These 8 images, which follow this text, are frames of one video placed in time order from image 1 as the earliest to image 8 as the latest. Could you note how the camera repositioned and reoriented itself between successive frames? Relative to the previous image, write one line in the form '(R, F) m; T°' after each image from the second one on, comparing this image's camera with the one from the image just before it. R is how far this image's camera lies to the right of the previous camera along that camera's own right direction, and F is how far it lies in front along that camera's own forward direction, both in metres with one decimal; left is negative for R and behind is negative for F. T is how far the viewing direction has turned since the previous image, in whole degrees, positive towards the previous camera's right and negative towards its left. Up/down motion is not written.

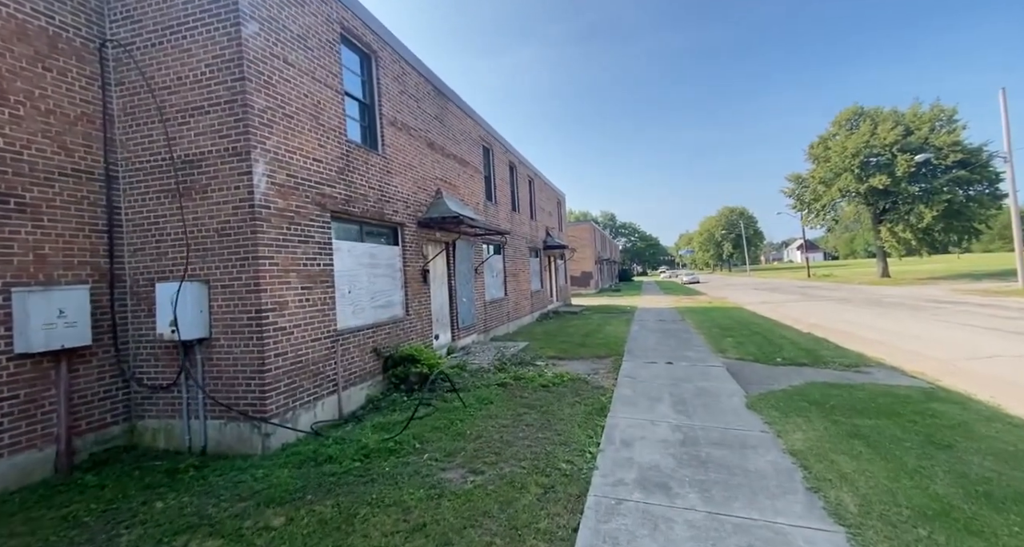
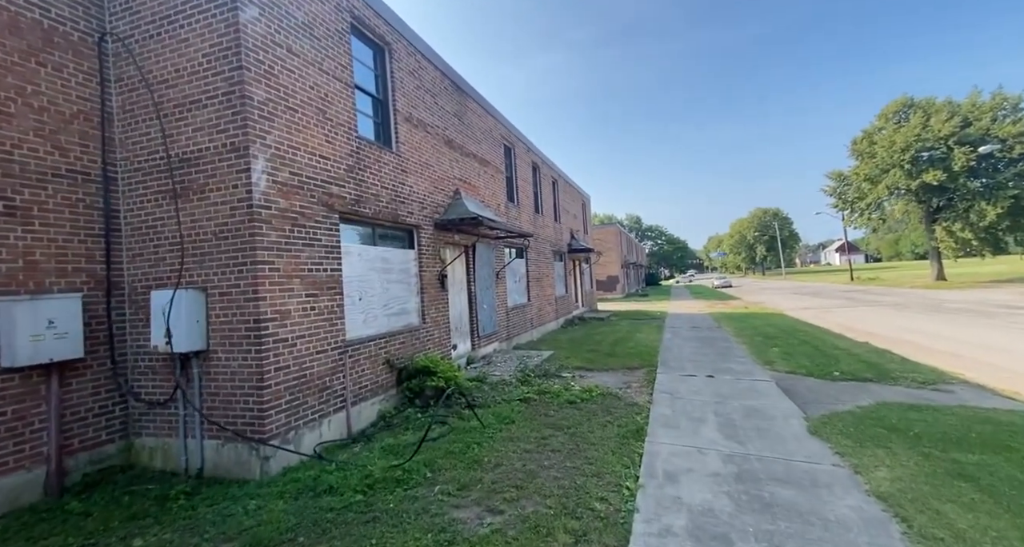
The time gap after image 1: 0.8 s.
(0.0, +0.5) m; -3°
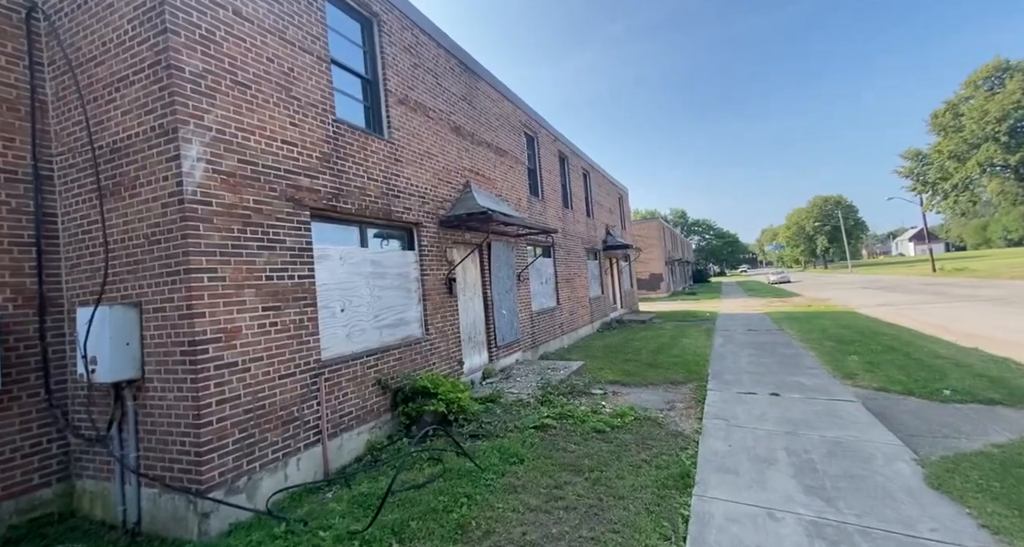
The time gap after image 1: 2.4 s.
(+0.4, +1.0) m; -6°
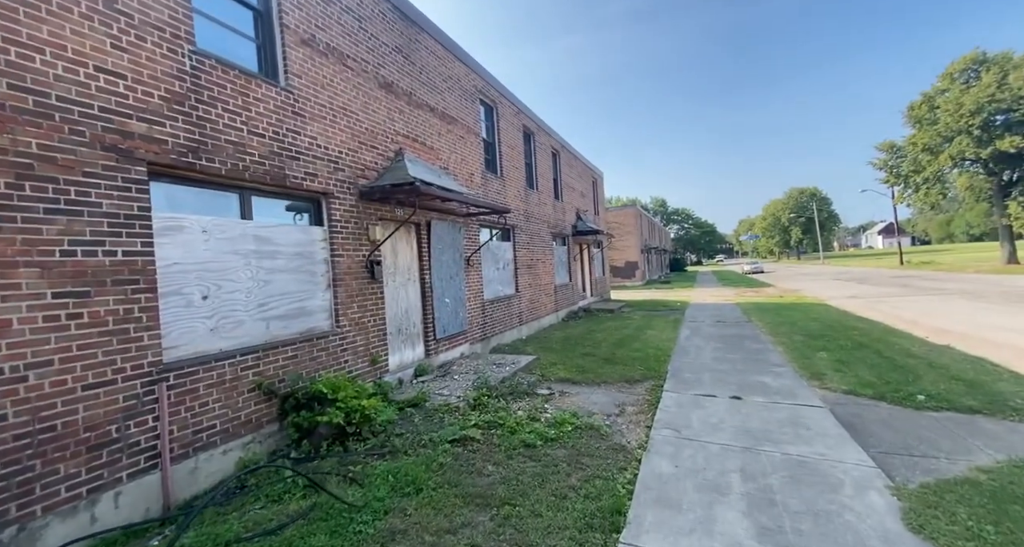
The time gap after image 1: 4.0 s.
(+0.6, +0.8) m; +3°
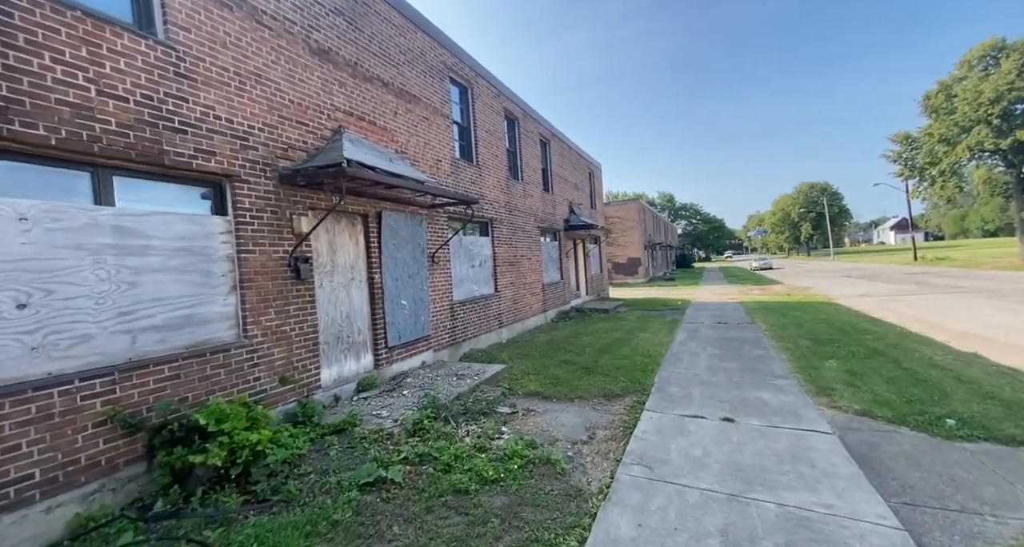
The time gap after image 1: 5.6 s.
(+0.6, +0.9) m; -1°
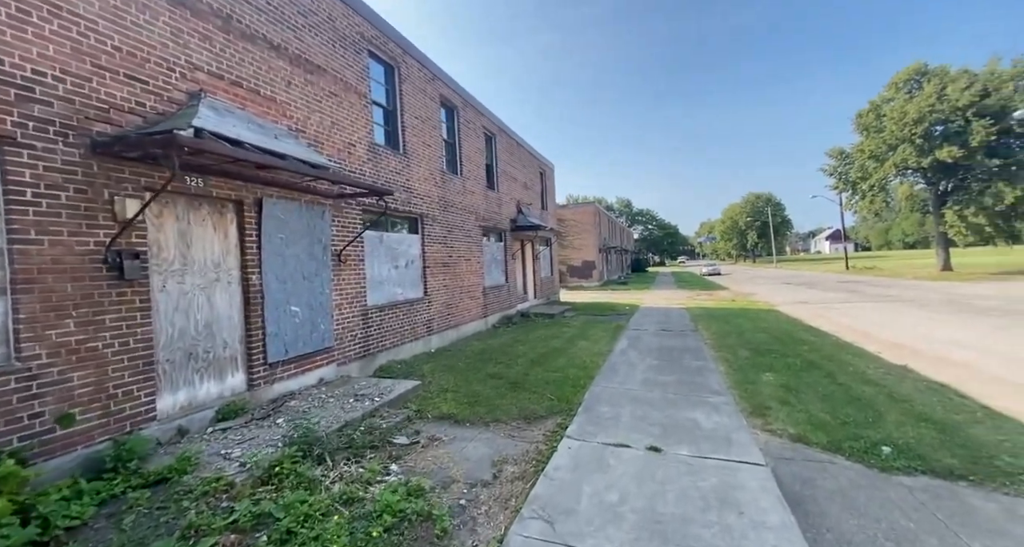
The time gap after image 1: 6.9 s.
(+0.6, +0.7) m; +5°
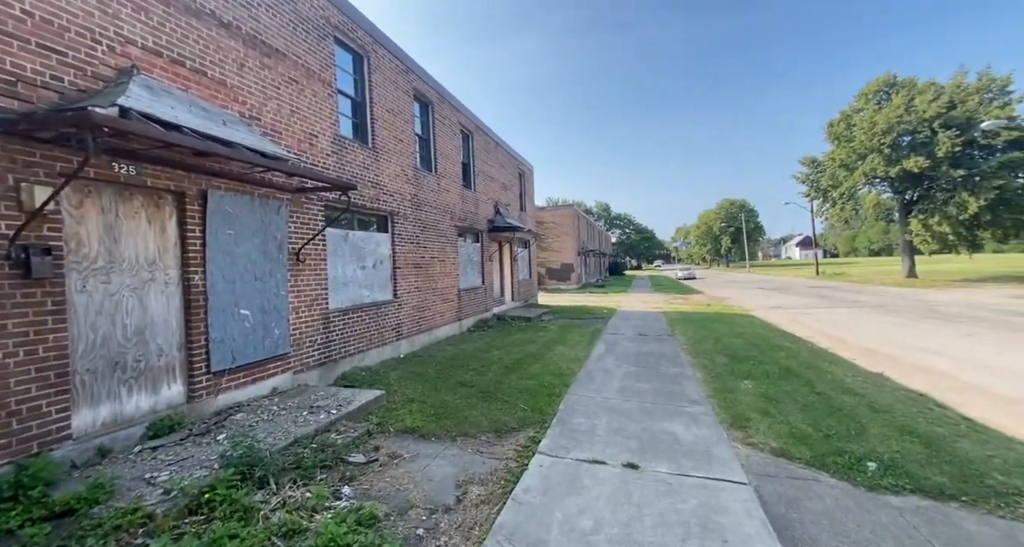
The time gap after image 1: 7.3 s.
(+0.1, +0.3) m; +3°
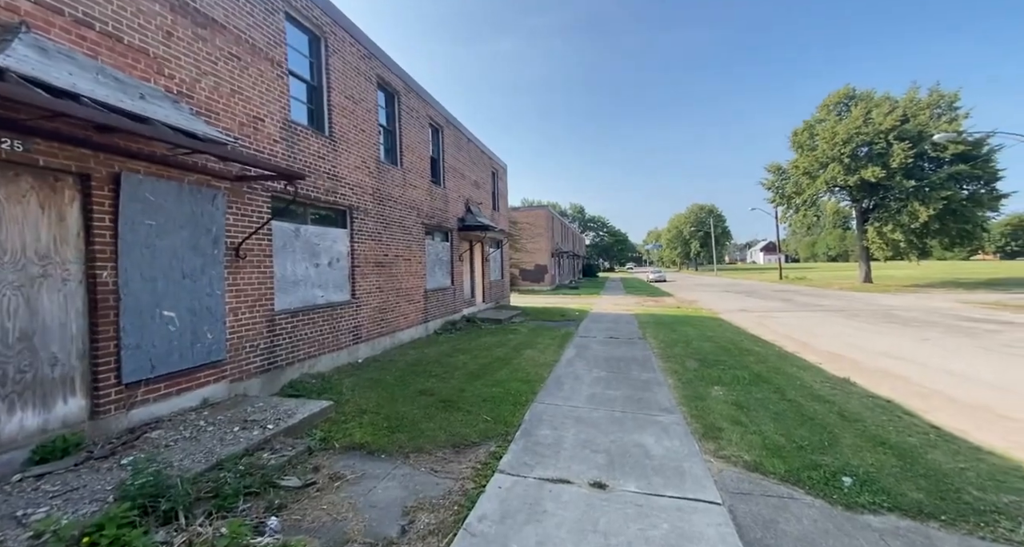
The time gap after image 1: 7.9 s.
(+0.1, +0.4) m; +4°
